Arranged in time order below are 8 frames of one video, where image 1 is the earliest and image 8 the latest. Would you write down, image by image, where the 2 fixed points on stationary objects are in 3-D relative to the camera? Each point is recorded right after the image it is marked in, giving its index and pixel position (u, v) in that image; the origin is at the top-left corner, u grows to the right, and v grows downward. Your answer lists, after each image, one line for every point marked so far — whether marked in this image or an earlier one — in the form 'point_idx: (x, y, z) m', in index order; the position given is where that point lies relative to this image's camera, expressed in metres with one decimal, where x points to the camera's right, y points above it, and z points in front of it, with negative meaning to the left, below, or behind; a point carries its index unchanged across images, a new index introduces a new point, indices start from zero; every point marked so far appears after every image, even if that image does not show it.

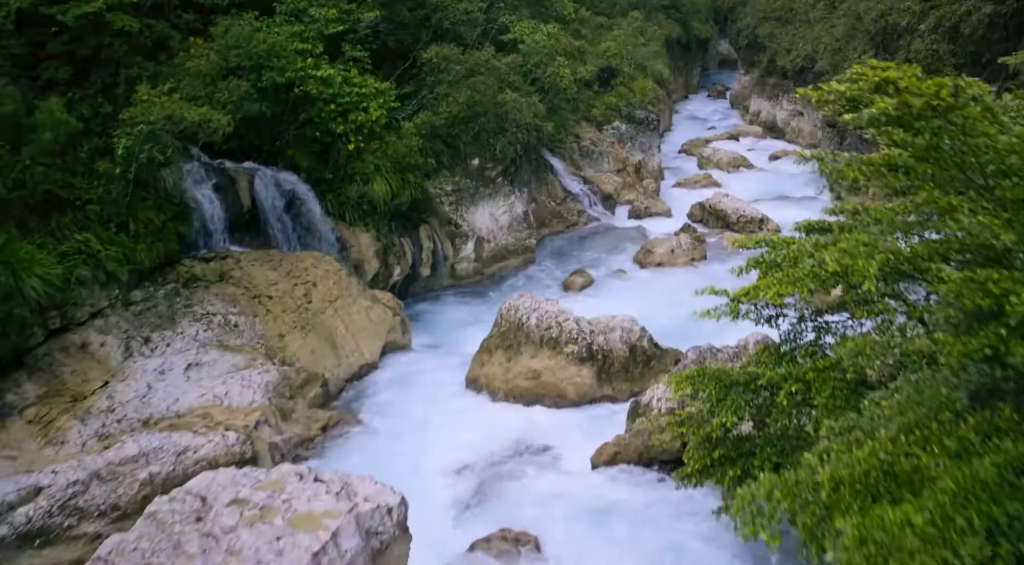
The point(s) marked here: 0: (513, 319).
0: (0.0, -0.6, +12.3) m
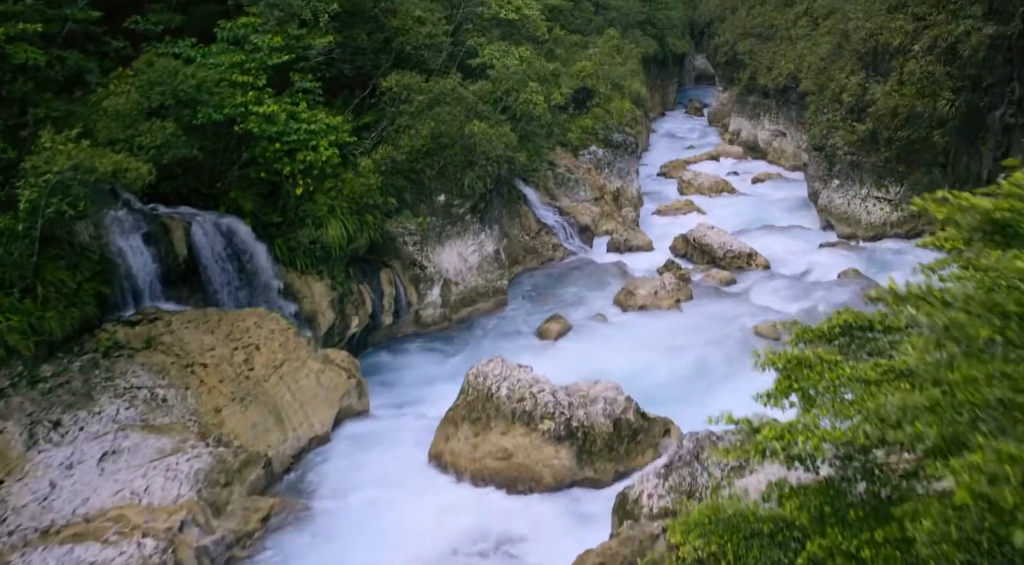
0: (-0.4, -1.5, +10.8) m
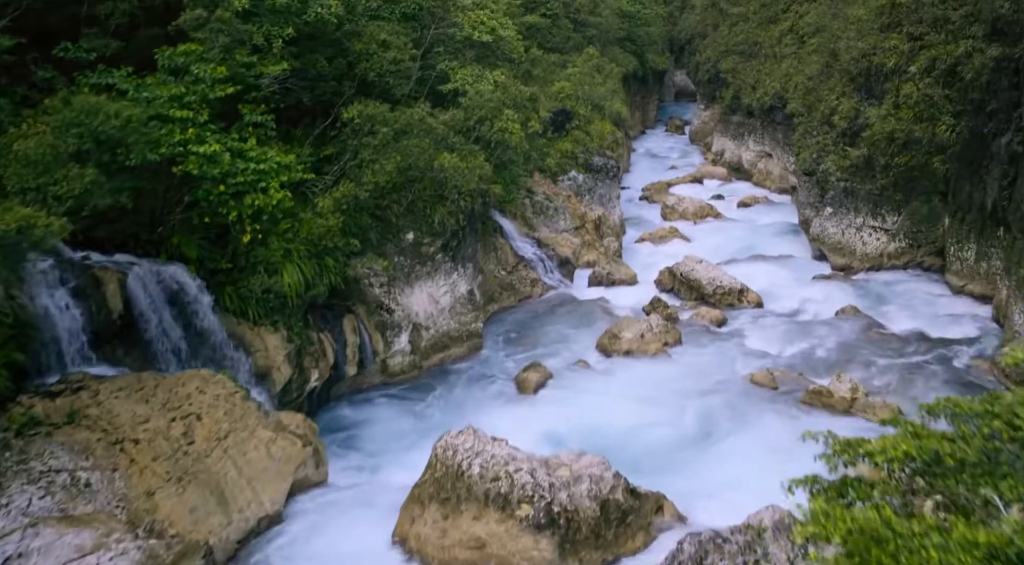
0: (-0.8, -2.3, +9.6) m
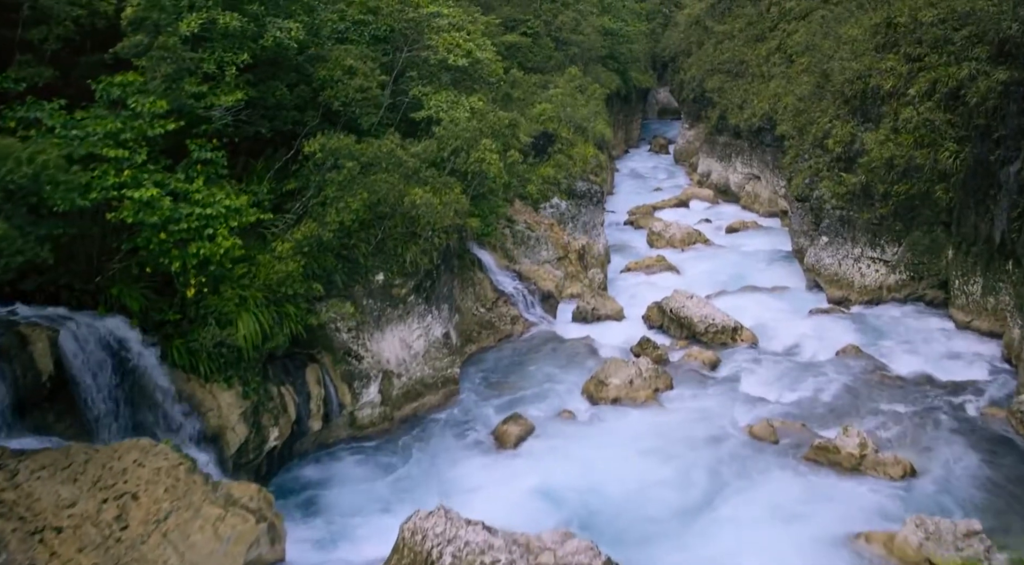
0: (-1.0, -3.0, +8.4) m
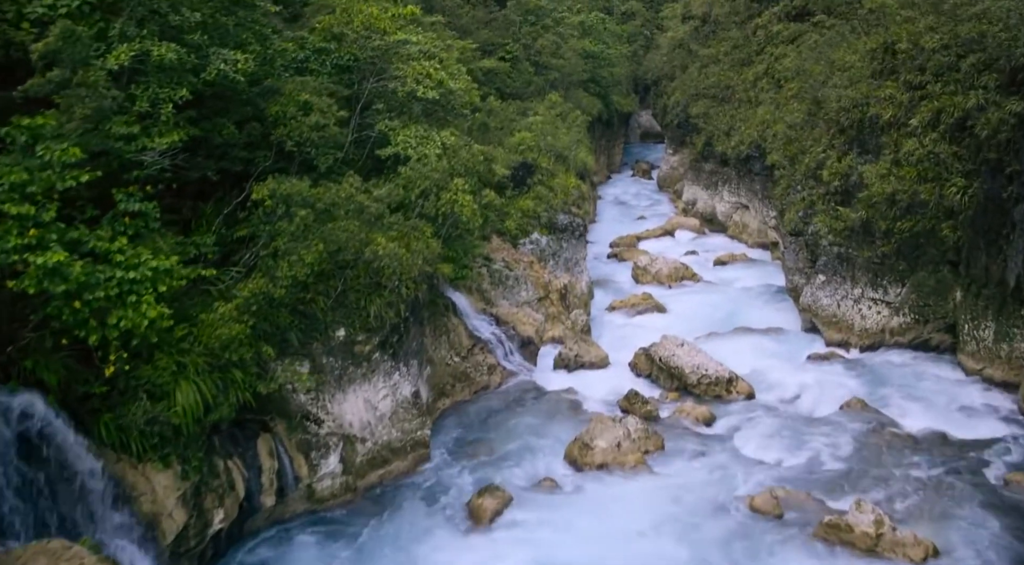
0: (-1.3, -3.8, +7.1) m
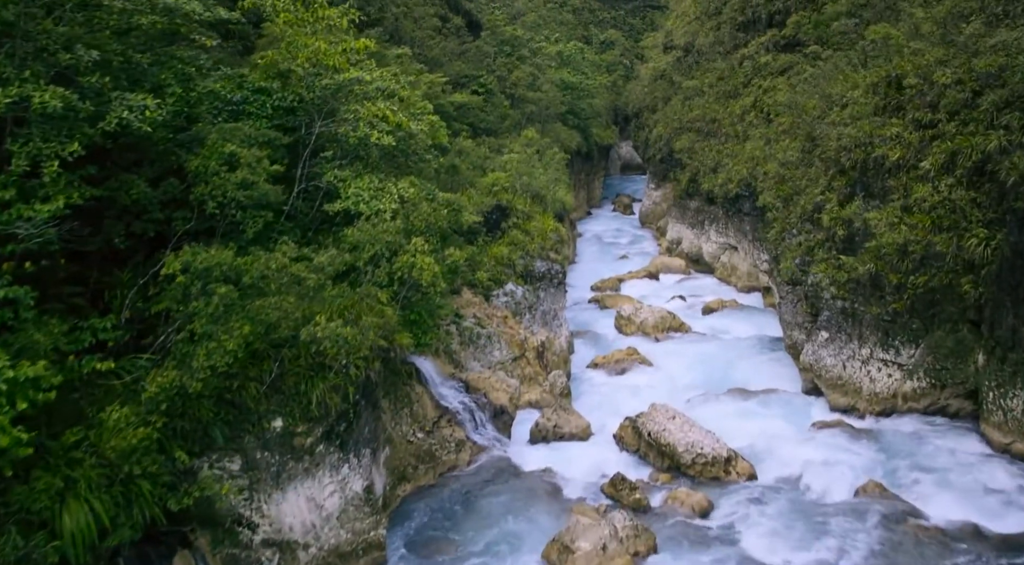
0: (-1.6, -4.7, +5.2) m
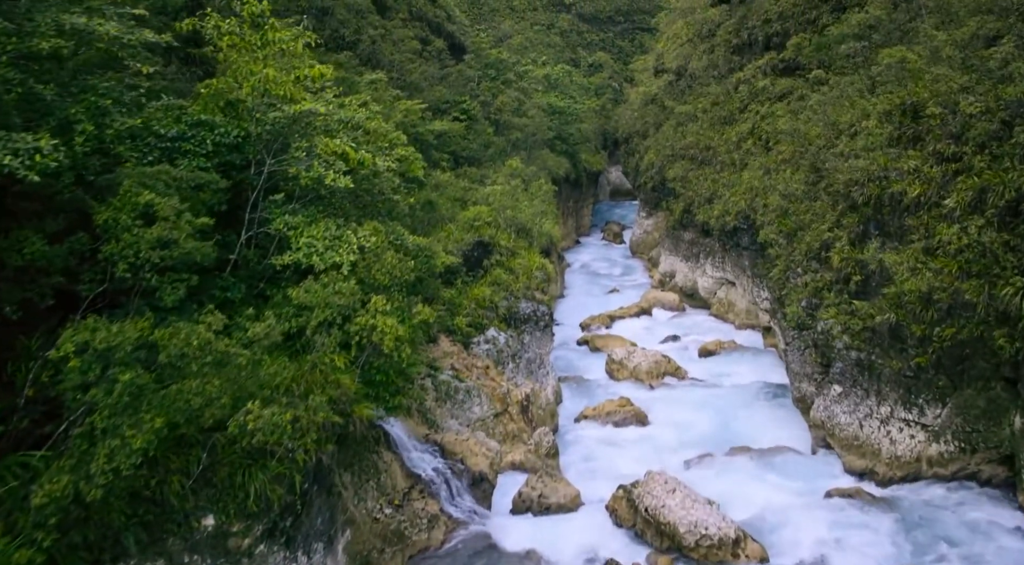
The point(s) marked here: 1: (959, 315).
0: (-1.8, -5.3, +3.5) m
1: (+7.1, -0.5, +12.0) m
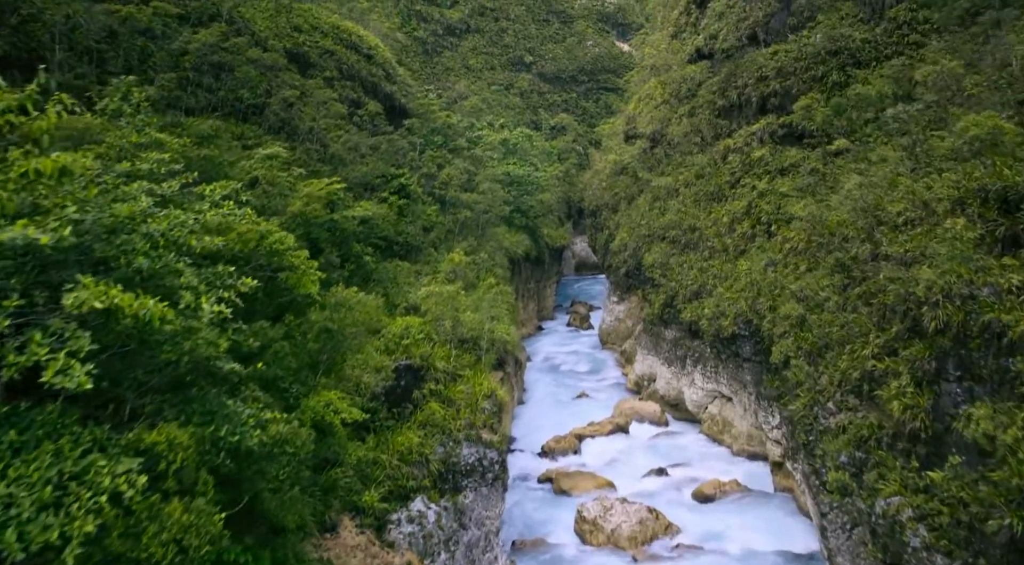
0: (-2.2, -6.8, -1.6) m
1: (+6.2, -2.5, +7.6) m
